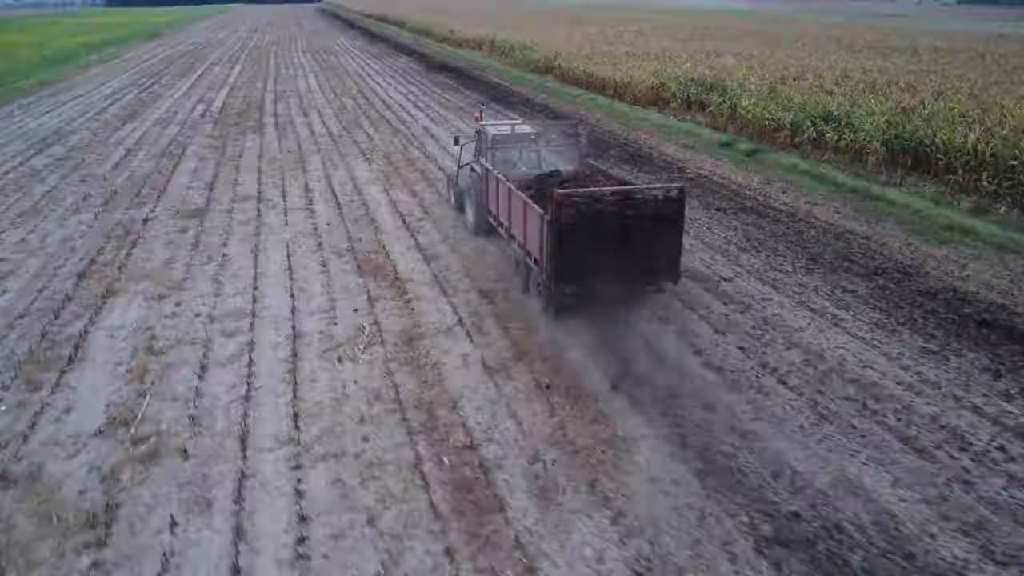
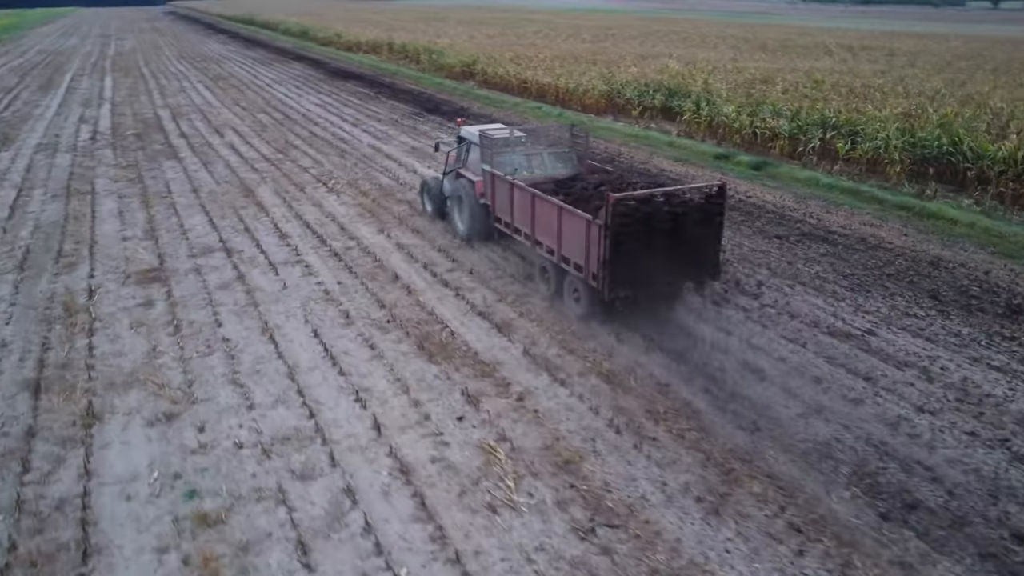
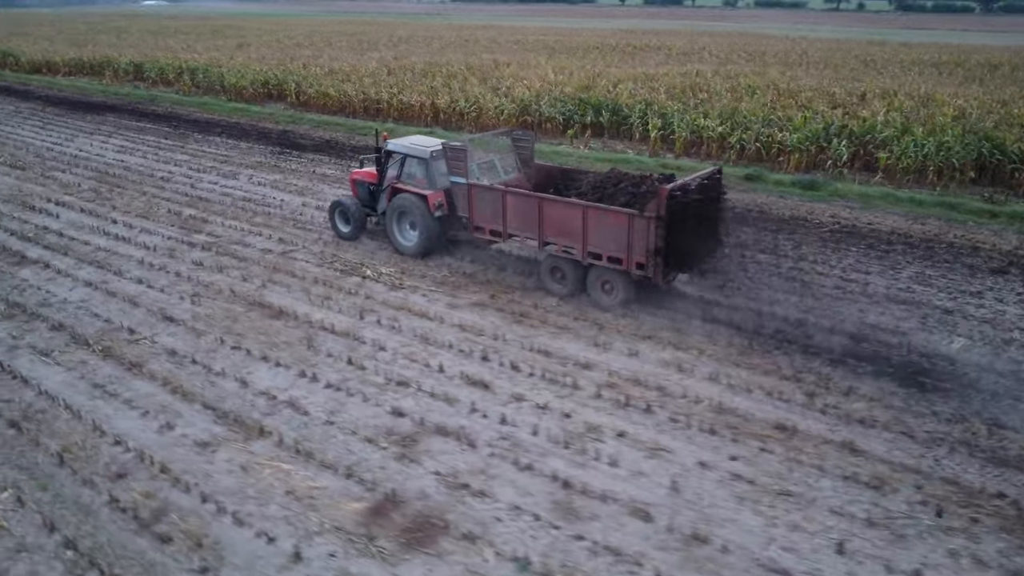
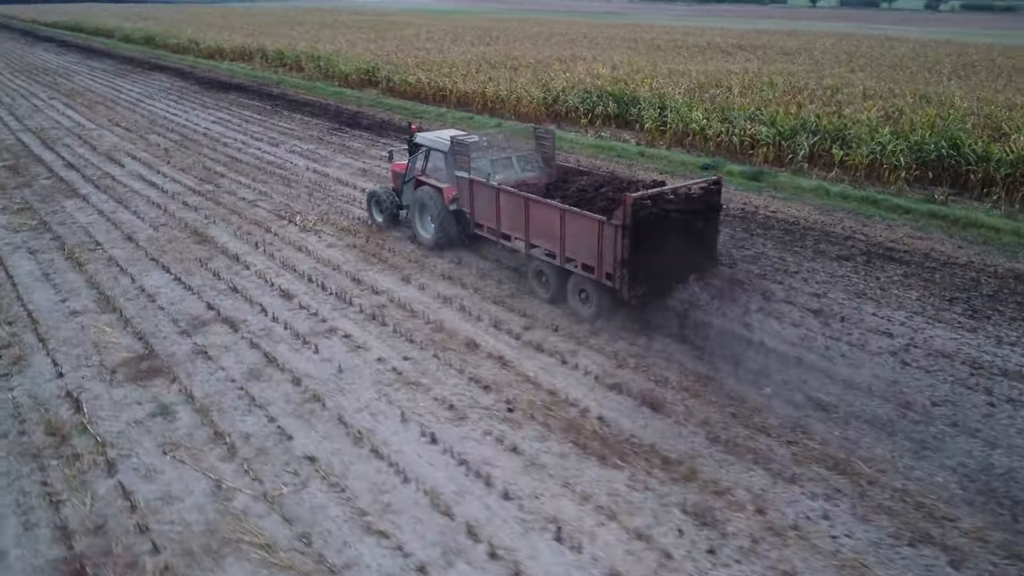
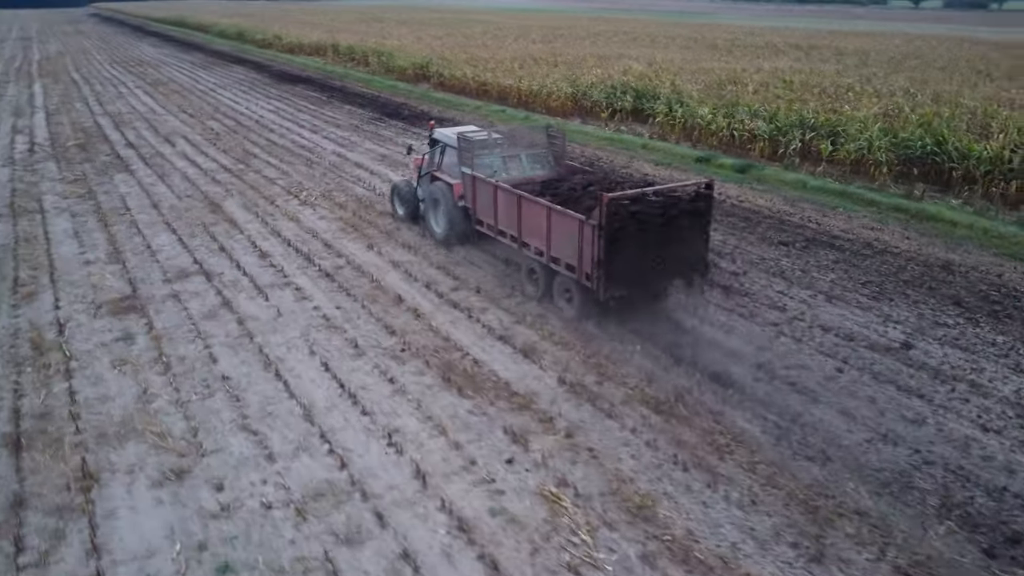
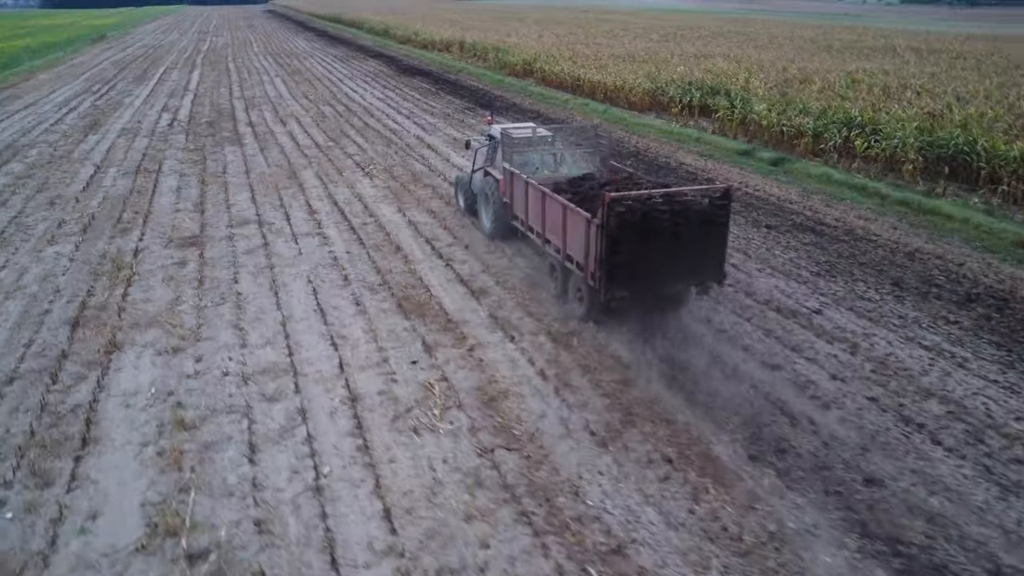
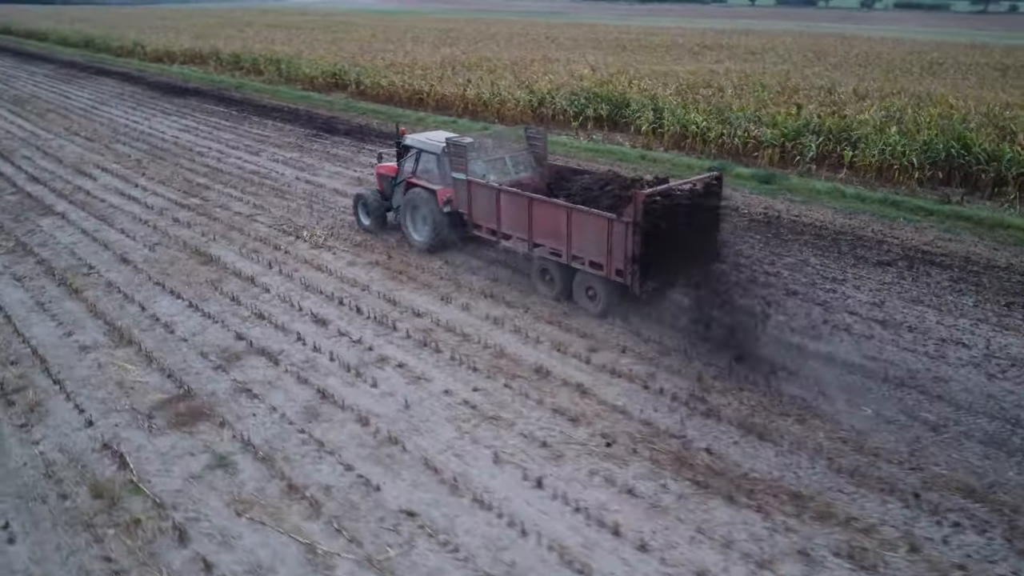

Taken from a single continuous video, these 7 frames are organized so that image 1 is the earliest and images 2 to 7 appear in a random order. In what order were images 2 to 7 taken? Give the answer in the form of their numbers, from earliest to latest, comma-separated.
6, 2, 5, 4, 7, 3
